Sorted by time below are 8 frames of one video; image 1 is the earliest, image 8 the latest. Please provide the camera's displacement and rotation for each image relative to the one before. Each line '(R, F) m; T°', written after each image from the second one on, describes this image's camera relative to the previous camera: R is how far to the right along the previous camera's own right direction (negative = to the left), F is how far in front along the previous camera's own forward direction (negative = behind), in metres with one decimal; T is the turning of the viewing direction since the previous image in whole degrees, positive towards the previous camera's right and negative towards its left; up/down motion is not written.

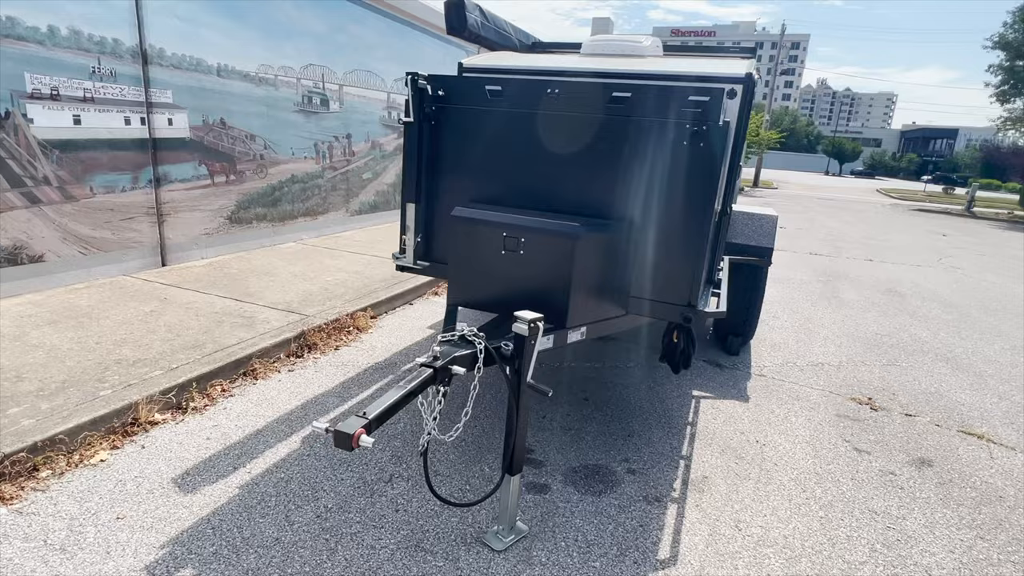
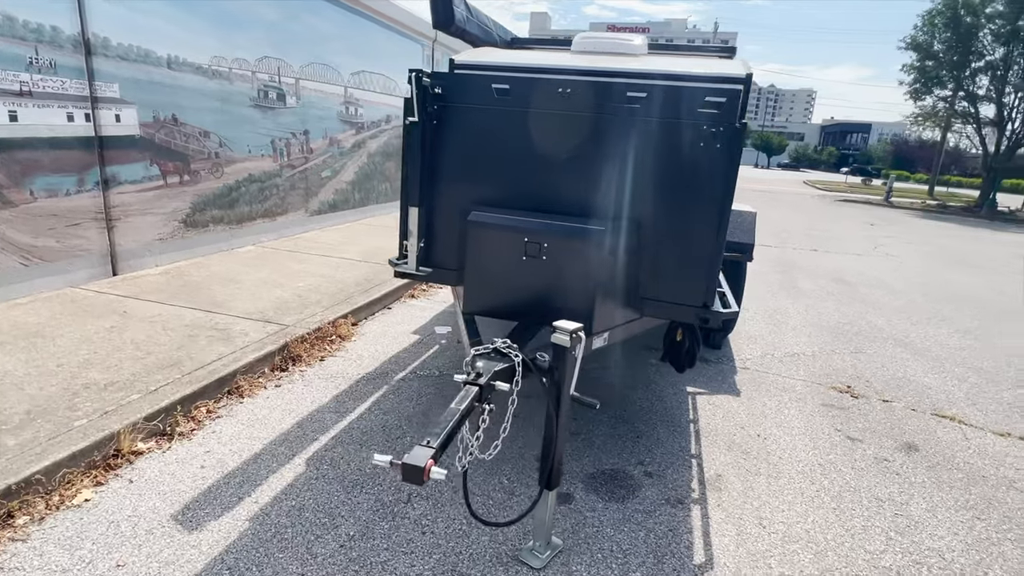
(-0.4, +0.1) m; +6°
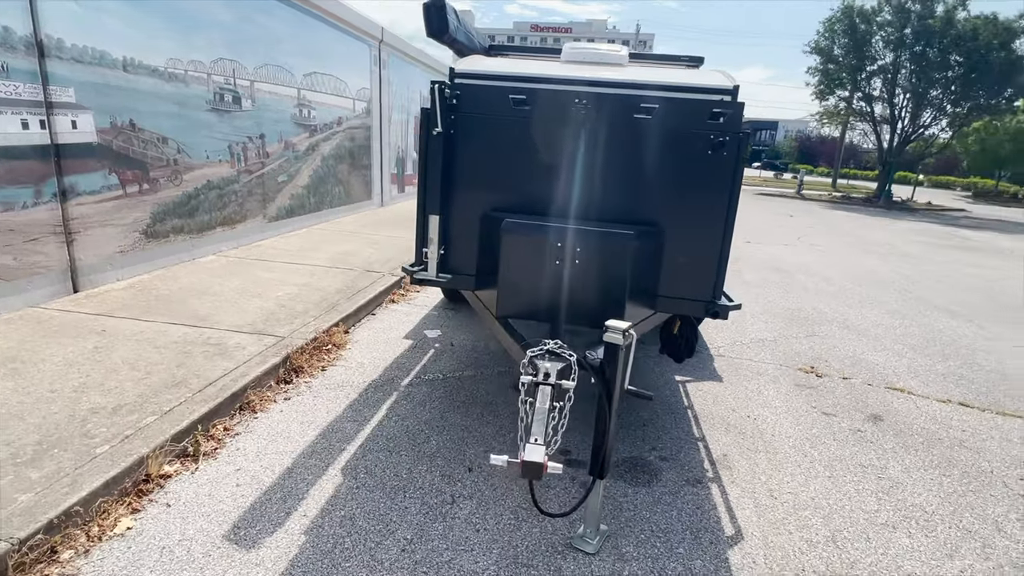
(-0.5, -0.1) m; +7°
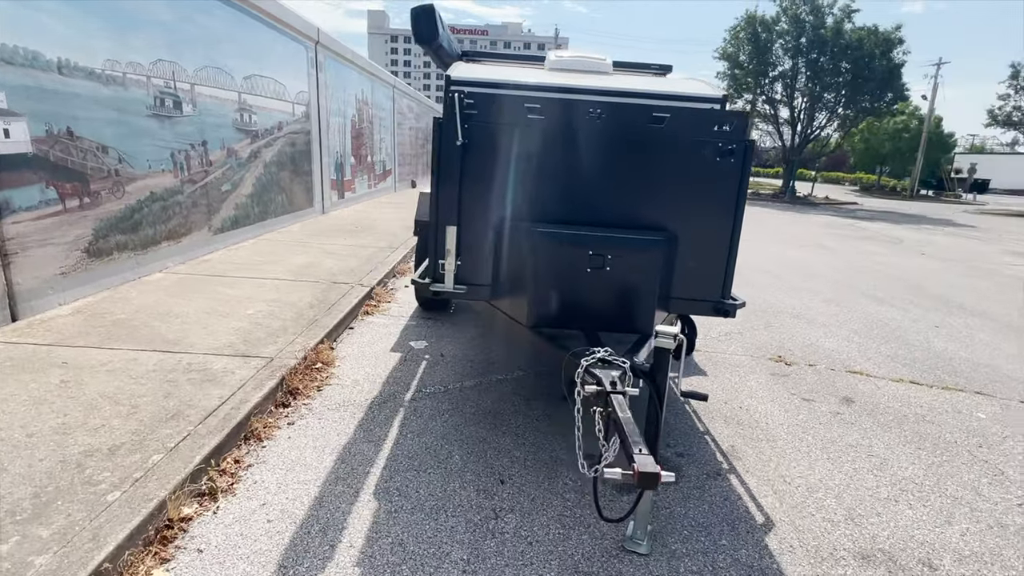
(-0.5, 0.0) m; +8°
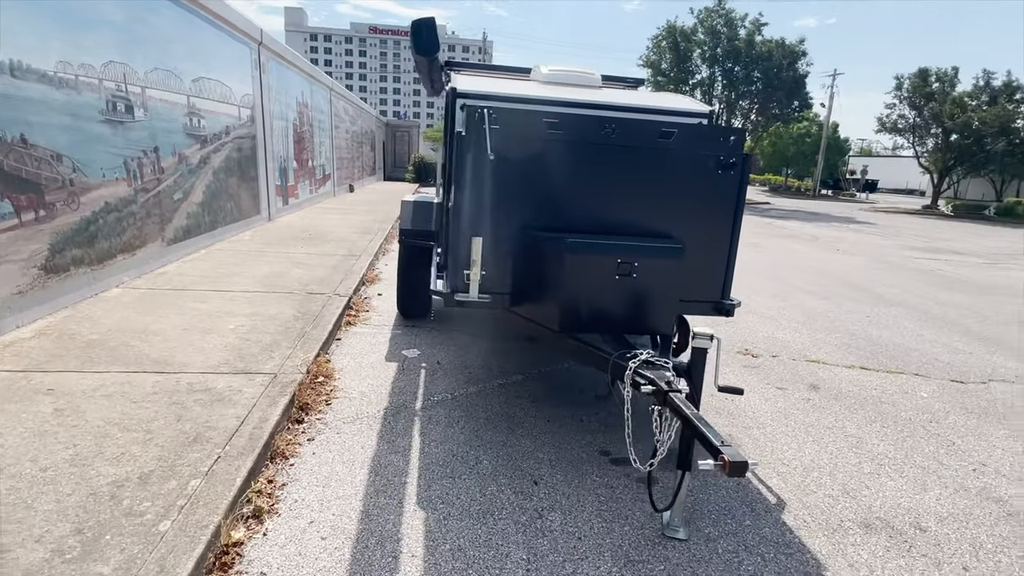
(-0.5, -0.1) m; +7°
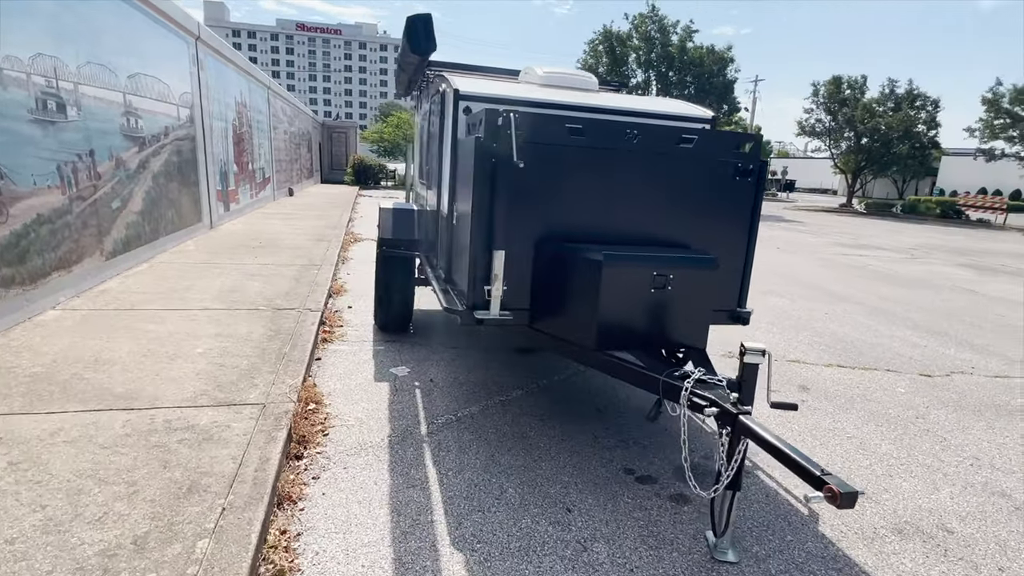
(-0.4, +0.2) m; +6°
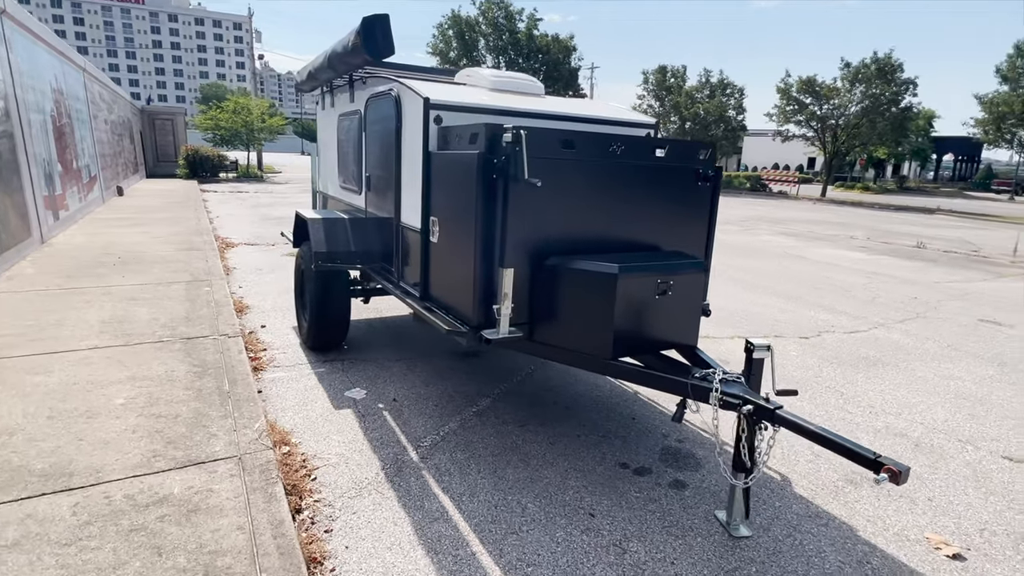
(-0.8, +0.1) m; +15°
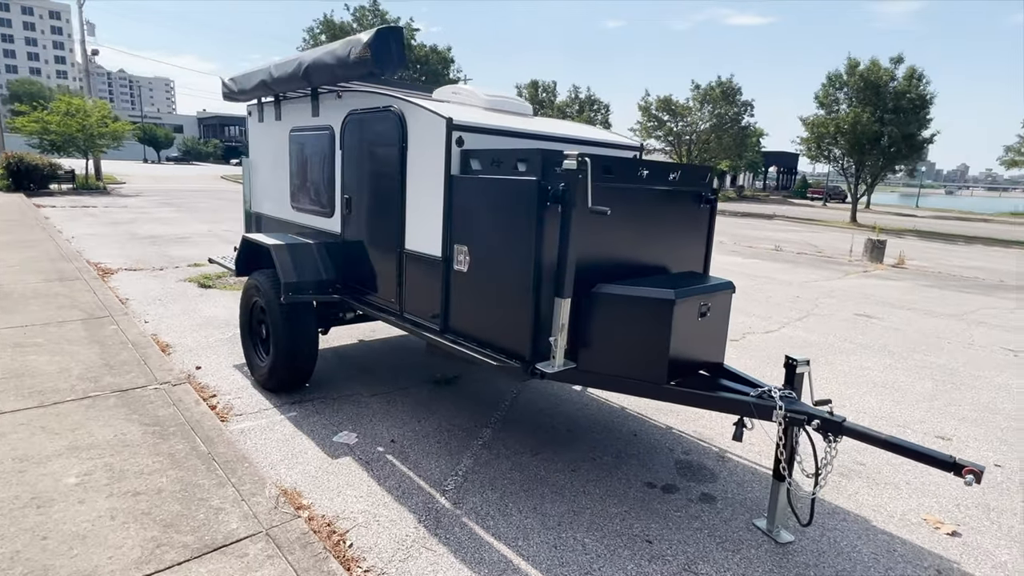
(-0.9, +0.2) m; +13°
